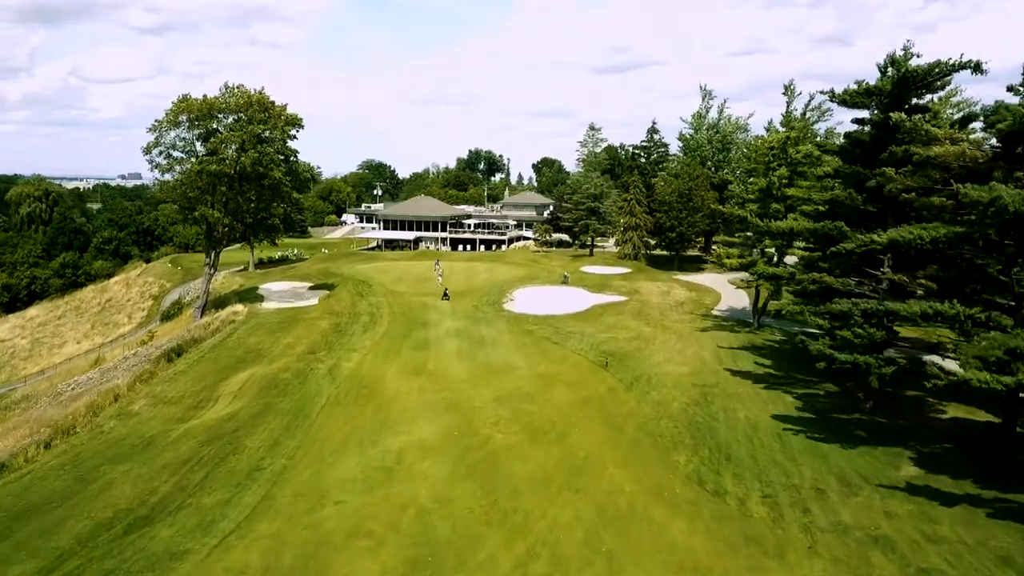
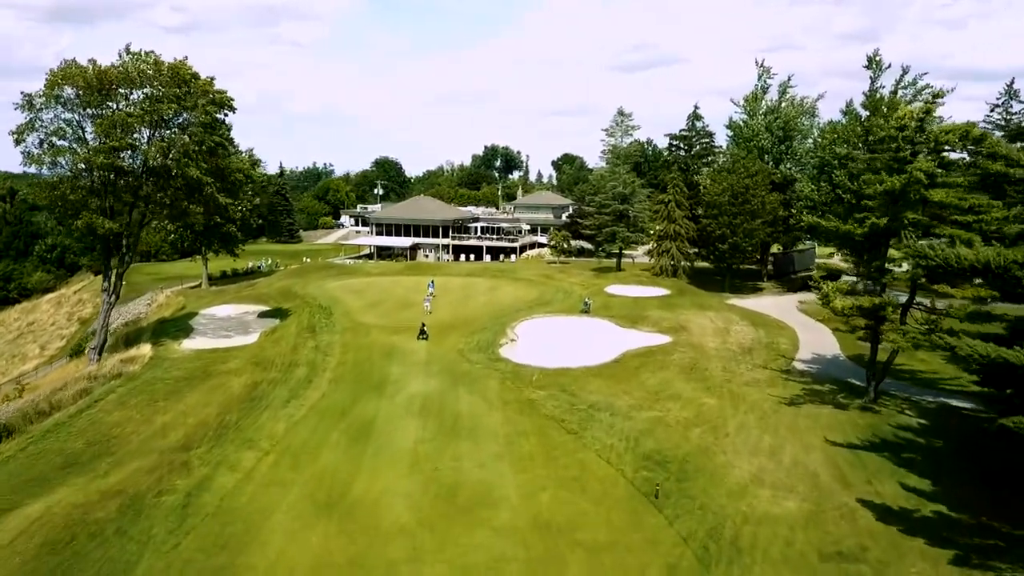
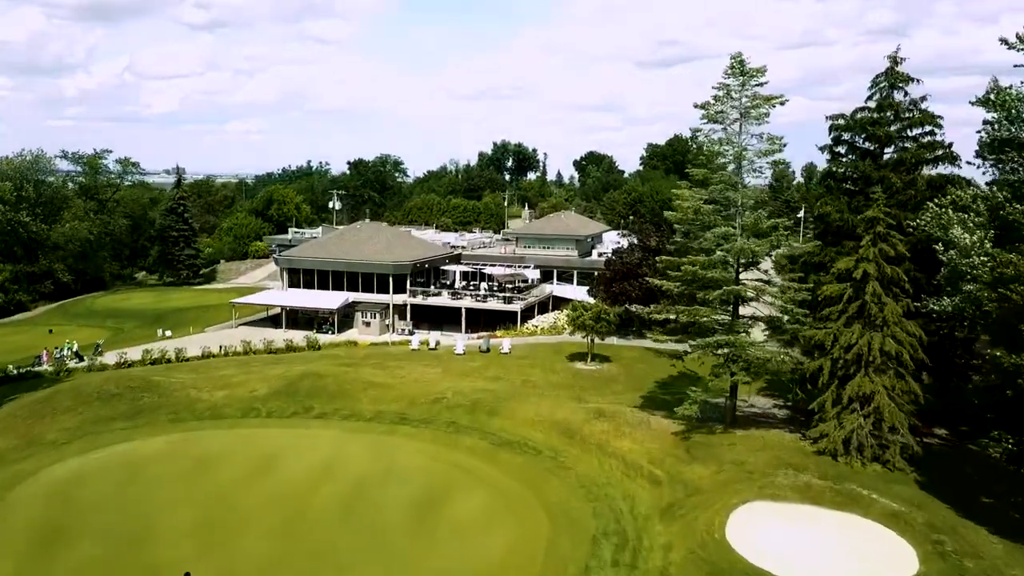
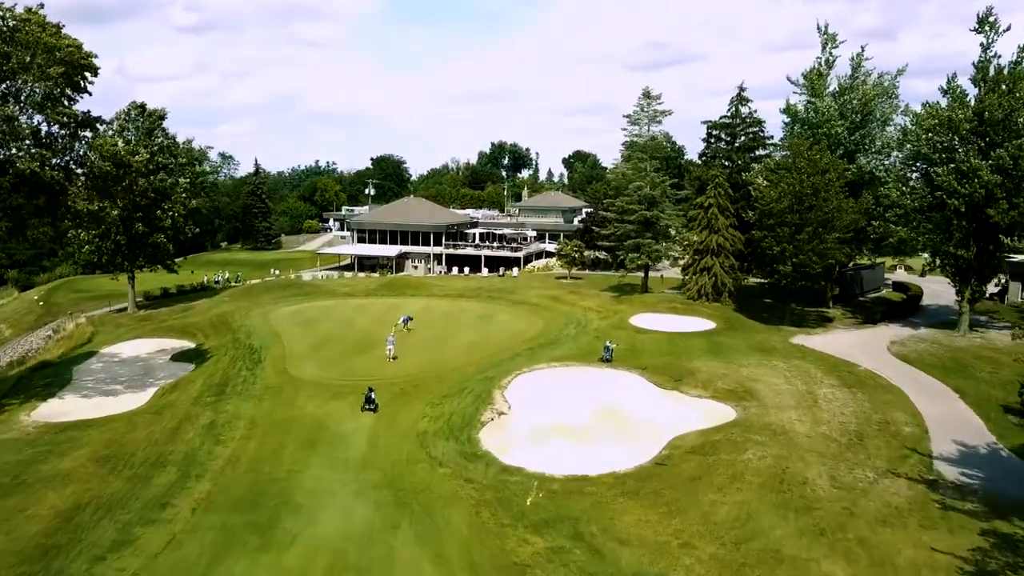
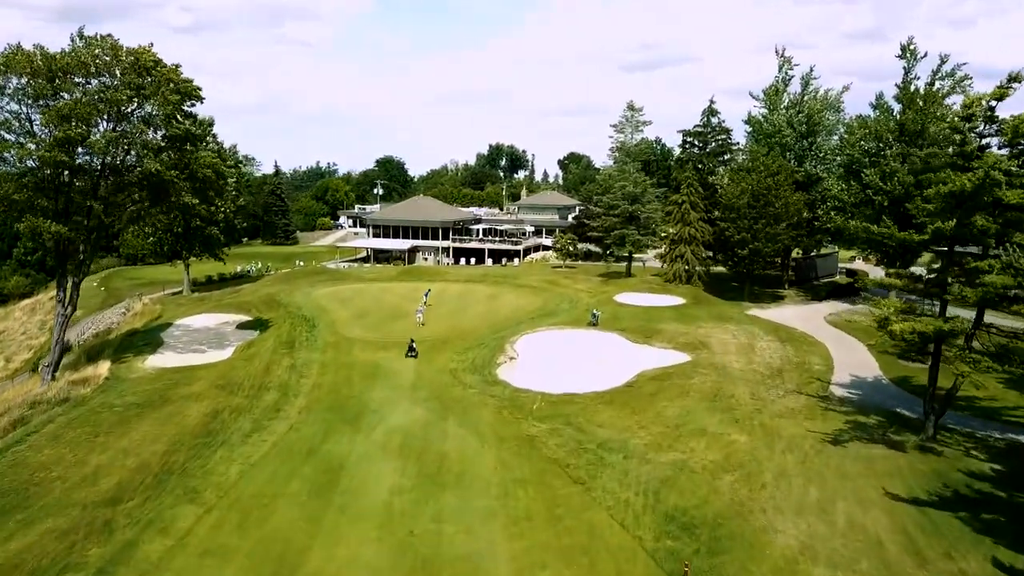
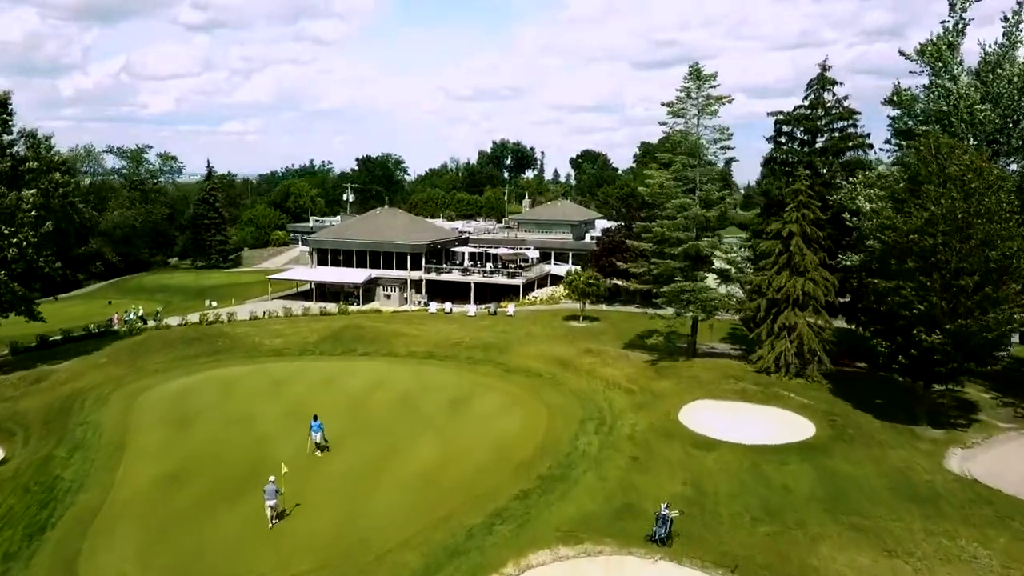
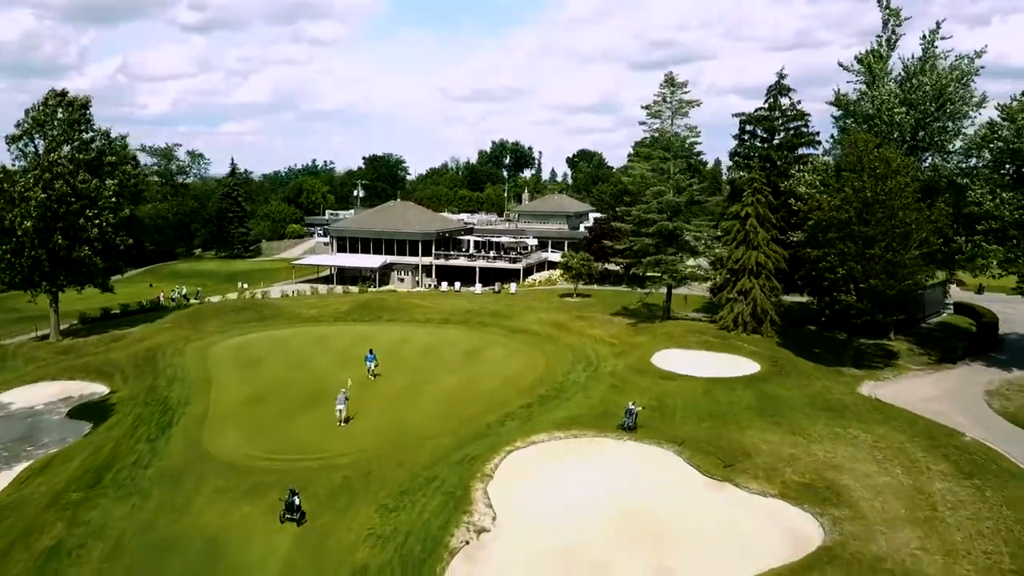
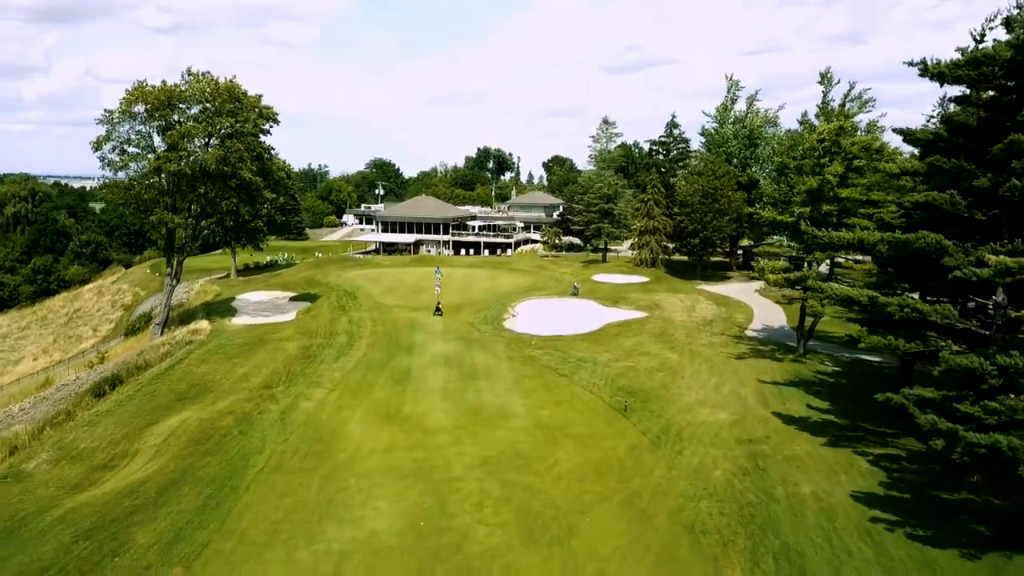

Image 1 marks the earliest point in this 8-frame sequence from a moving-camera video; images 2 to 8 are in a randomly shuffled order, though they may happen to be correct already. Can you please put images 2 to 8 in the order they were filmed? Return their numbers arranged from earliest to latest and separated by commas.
8, 2, 5, 4, 7, 6, 3
